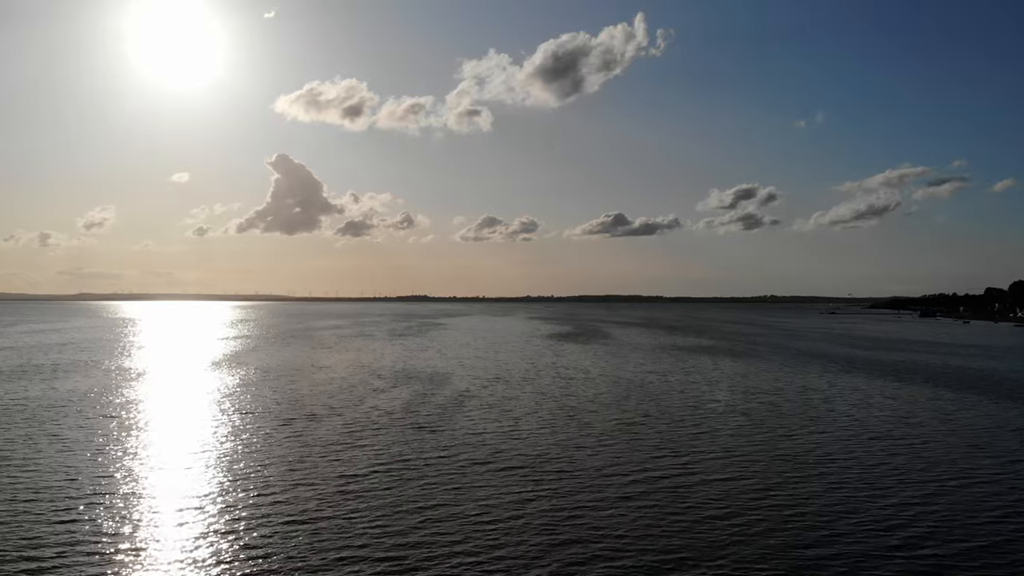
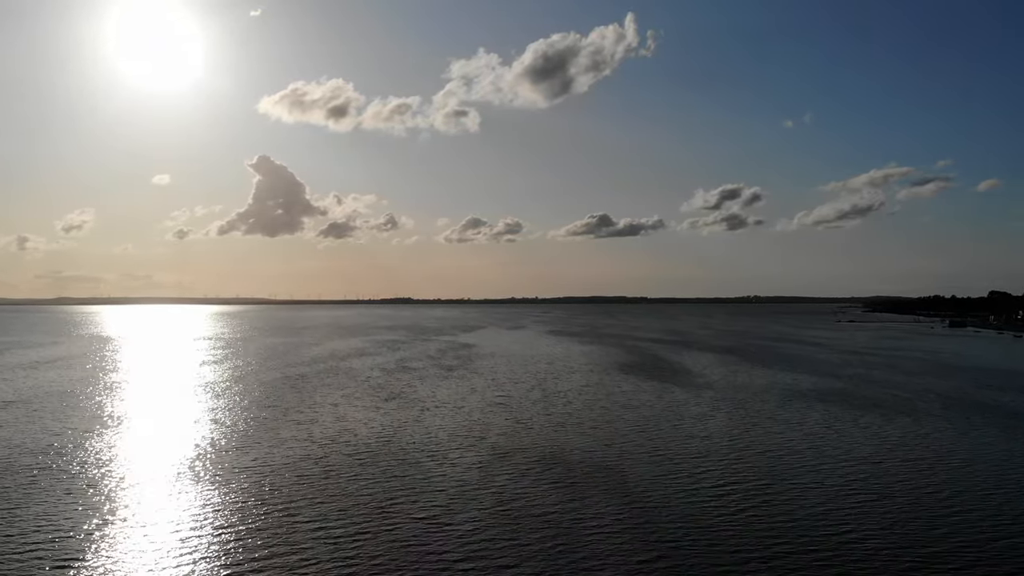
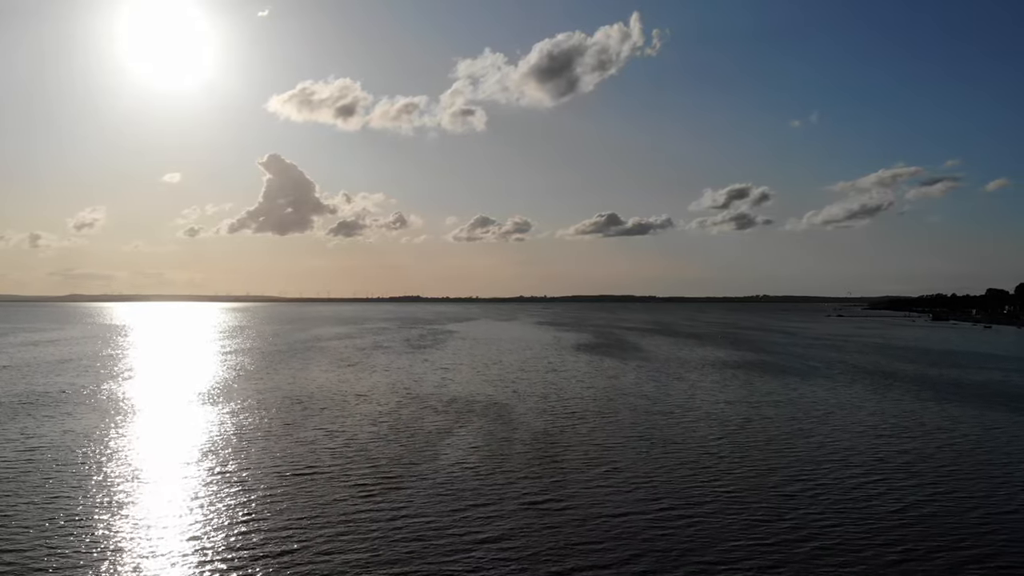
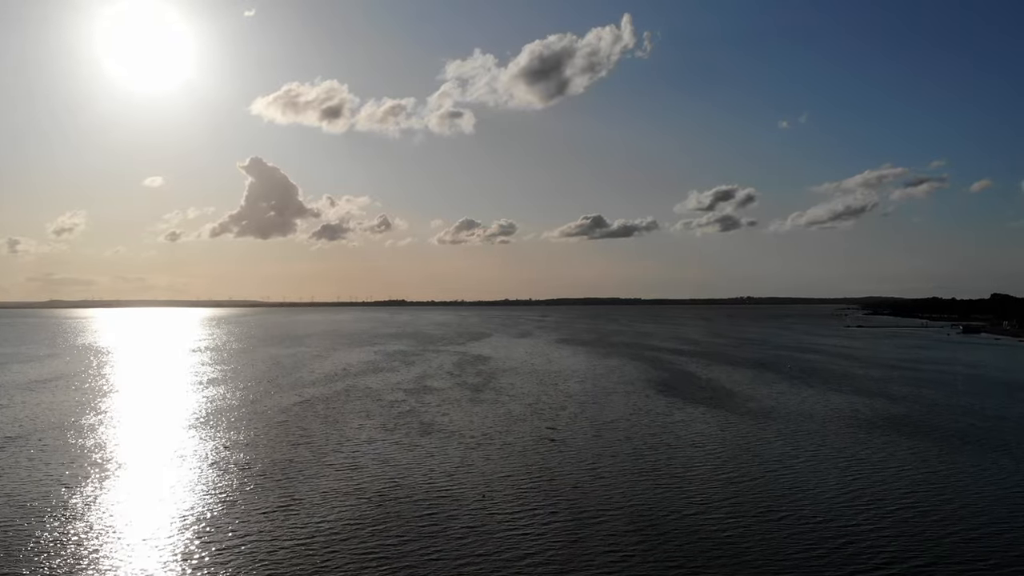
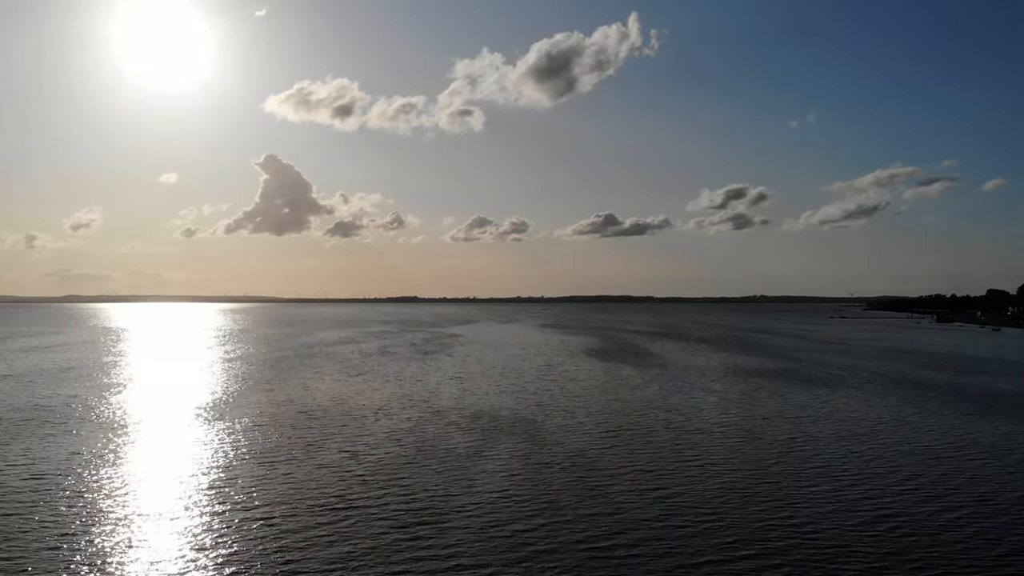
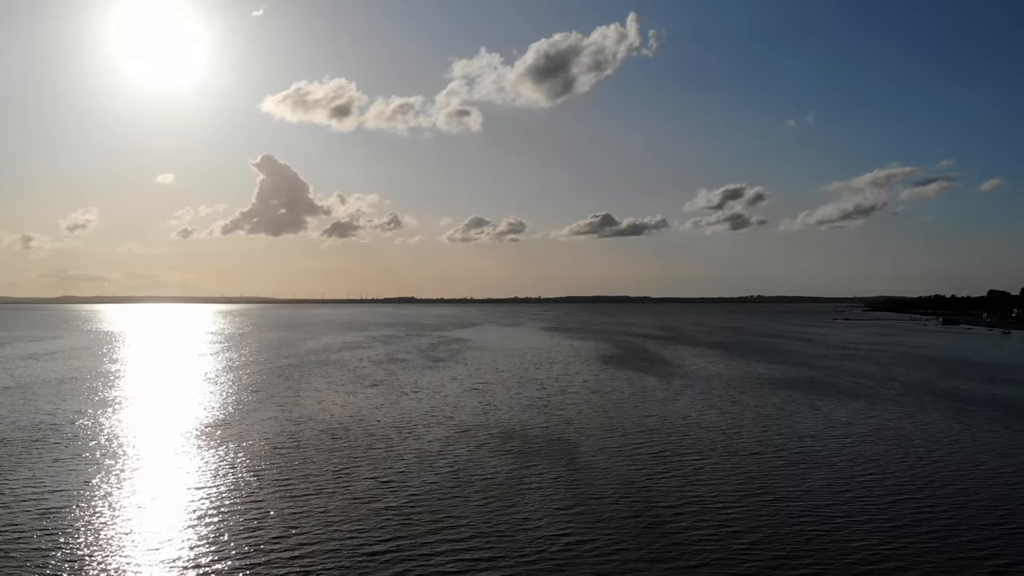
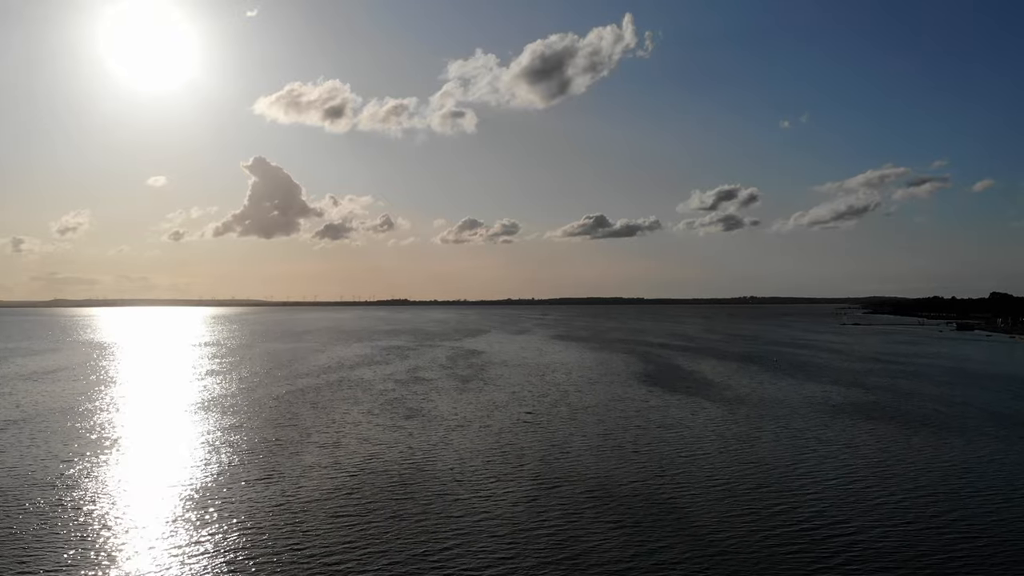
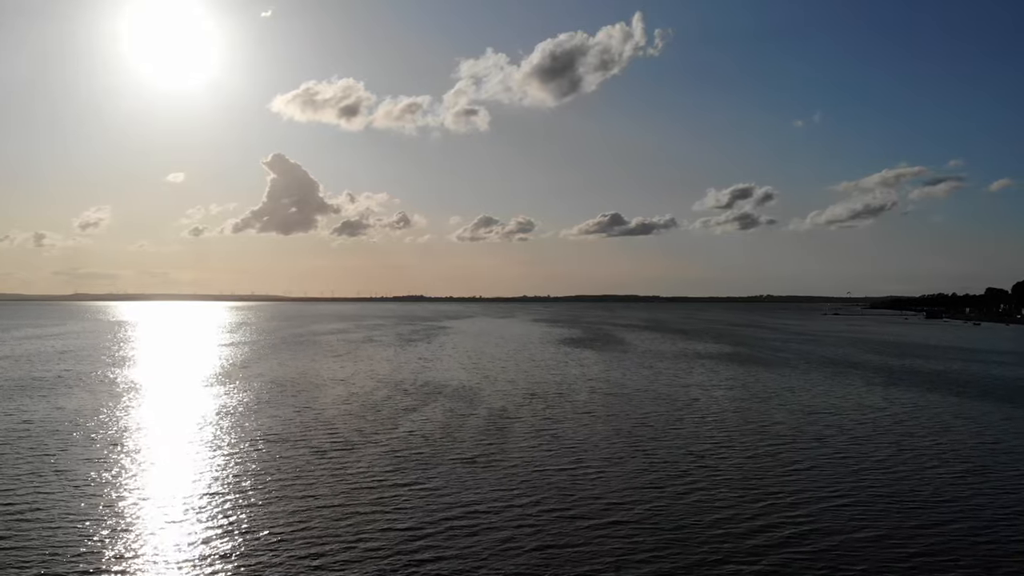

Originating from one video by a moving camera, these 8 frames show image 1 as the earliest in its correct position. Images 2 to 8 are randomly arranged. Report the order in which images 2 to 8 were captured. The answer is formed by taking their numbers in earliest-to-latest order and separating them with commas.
8, 3, 5, 6, 2, 7, 4
